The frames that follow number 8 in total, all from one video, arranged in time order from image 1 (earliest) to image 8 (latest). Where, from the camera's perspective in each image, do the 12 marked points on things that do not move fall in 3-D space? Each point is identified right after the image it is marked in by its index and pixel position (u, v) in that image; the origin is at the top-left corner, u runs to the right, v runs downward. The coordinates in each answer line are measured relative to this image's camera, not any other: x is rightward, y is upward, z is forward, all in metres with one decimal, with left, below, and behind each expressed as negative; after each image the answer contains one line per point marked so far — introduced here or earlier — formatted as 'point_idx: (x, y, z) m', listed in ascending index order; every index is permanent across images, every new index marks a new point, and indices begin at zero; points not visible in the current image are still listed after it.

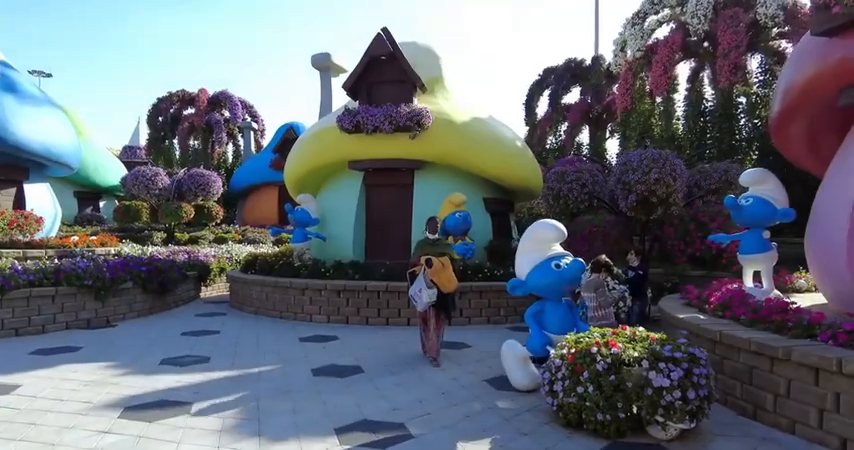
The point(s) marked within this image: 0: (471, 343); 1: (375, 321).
0: (+0.5, -1.3, +6.2) m
1: (-0.7, -1.3, +7.6) m
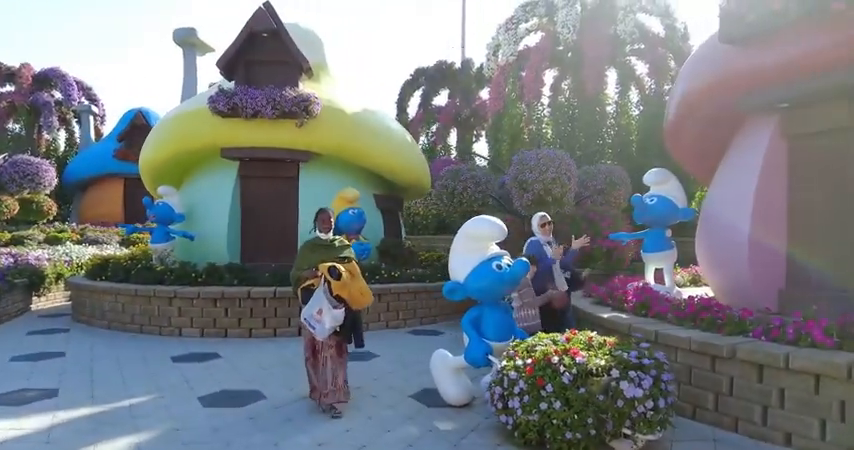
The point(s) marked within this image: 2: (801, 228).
0: (-0.5, -1.3, +5.7) m
1: (-2.0, -1.3, +6.7) m
2: (+3.3, 0.0, +5.0) m
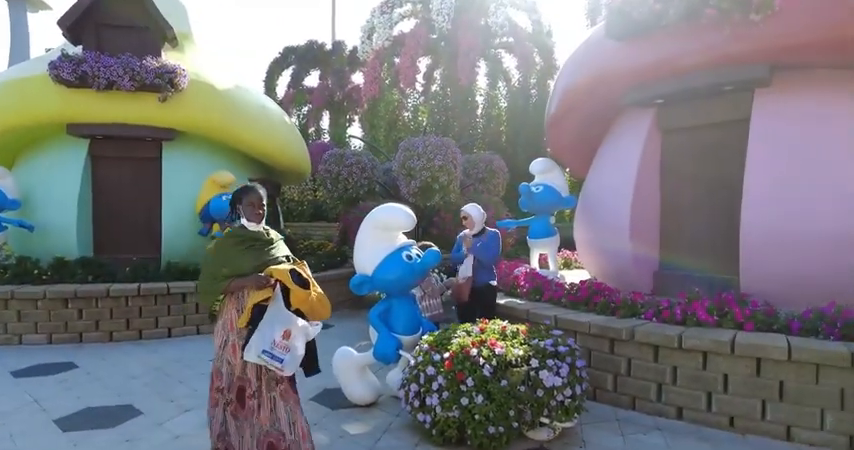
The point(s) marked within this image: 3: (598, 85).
0: (-1.5, -1.2, +5.2) m
1: (-3.2, -1.2, +5.8) m
2: (+2.3, +0.1, +5.4) m
3: (+1.7, +1.4, +5.7) m
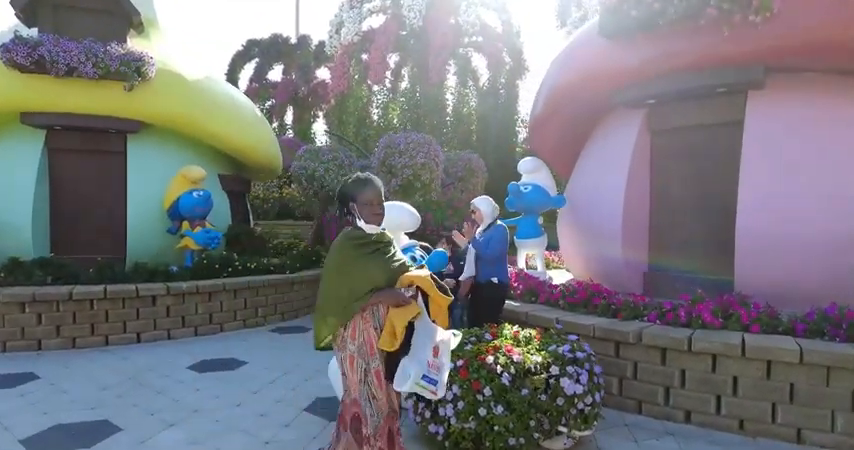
0: (-1.5, -1.2, +4.9) m
1: (-3.3, -1.1, +5.4) m
2: (+2.2, +0.1, +5.4) m
3: (+1.6, +1.4, +5.7) m
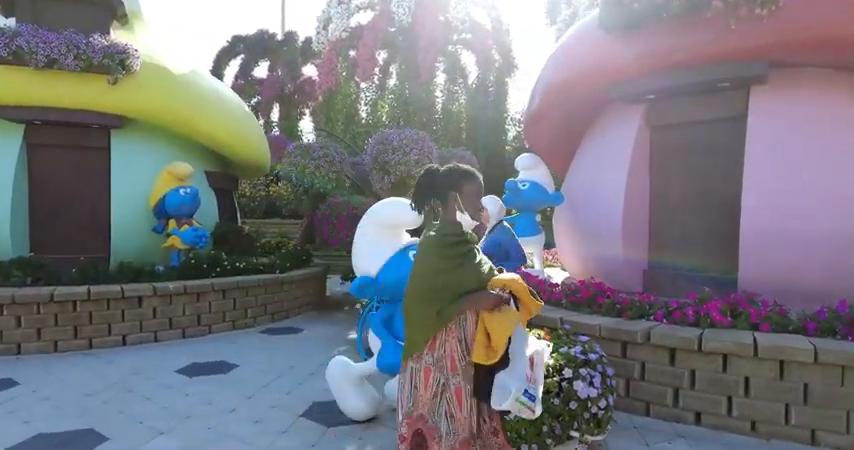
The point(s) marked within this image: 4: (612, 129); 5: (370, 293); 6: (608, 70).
0: (-1.6, -1.2, +4.8) m
1: (-3.3, -1.1, +5.2) m
2: (+2.2, +0.1, +5.3) m
3: (+1.6, +1.4, +5.6) m
4: (+1.9, +1.0, +5.7) m
5: (-0.3, -0.4, +3.3) m
6: (+1.7, +1.5, +5.4) m
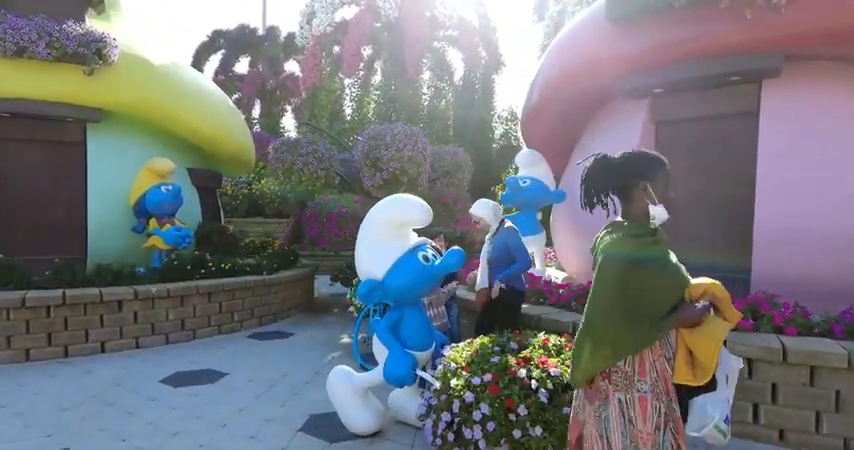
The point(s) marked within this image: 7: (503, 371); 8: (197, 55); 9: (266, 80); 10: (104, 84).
0: (-1.6, -1.2, +4.5) m
1: (-3.3, -1.1, +4.8) m
2: (+2.2, +0.1, +5.1) m
3: (+1.6, +1.4, +5.4) m
4: (+1.8, +1.0, +5.5) m
5: (-0.3, -0.4, +3.0) m
6: (+1.6, +1.5, +5.2) m
7: (+0.4, -0.7, +2.6) m
8: (-7.8, +5.8, +19.3) m
9: (-5.3, +4.8, +18.7) m
10: (-3.5, +1.5, +6.2) m
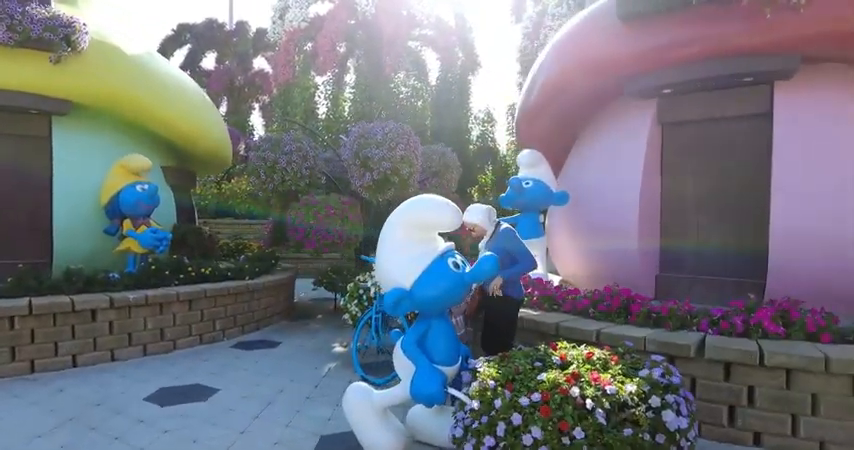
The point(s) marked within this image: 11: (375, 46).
0: (-1.5, -1.2, +4.1) m
1: (-3.3, -1.1, +4.4) m
2: (+2.2, +0.1, +5.0) m
3: (+1.6, +1.4, +5.2) m
4: (+1.8, +1.0, +5.3) m
5: (-0.1, -0.4, +2.8) m
6: (+1.7, +1.5, +5.0) m
7: (+0.5, -0.7, +2.4) m
8: (-8.7, +5.8, +18.5) m
9: (-6.2, +4.8, +18.1) m
10: (-3.6, +1.5, +5.7) m
11: (-1.2, +4.1, +13.0) m
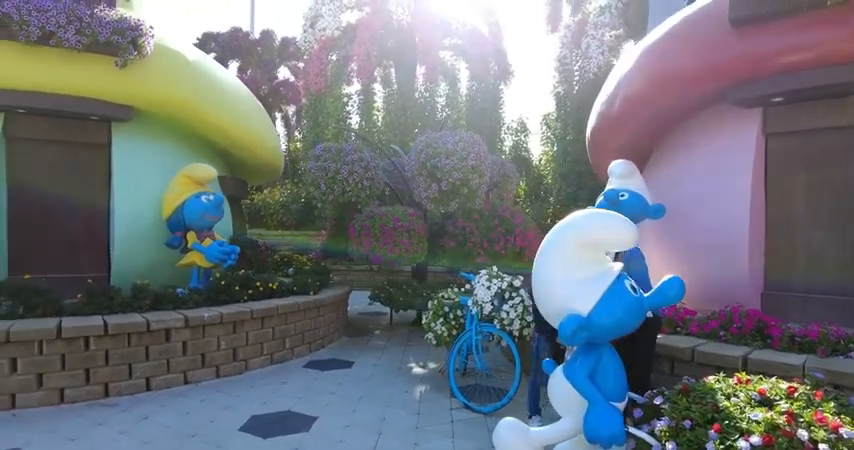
0: (-0.7, -1.3, +3.8) m
1: (-2.5, -1.2, +4.1) m
2: (+3.0, 0.0, +4.7) m
3: (+2.3, +1.3, +4.9) m
4: (+2.6, +0.8, +5.0) m
5: (+0.7, -0.5, +2.5) m
6: (+2.4, +1.3, +4.7) m
7: (+1.3, -0.8, +2.1) m
8: (-7.8, +5.4, +18.4) m
9: (-5.3, +4.4, +17.9) m
10: (-2.8, +1.4, +5.4) m
11: (-0.4, +3.9, +12.8) m
